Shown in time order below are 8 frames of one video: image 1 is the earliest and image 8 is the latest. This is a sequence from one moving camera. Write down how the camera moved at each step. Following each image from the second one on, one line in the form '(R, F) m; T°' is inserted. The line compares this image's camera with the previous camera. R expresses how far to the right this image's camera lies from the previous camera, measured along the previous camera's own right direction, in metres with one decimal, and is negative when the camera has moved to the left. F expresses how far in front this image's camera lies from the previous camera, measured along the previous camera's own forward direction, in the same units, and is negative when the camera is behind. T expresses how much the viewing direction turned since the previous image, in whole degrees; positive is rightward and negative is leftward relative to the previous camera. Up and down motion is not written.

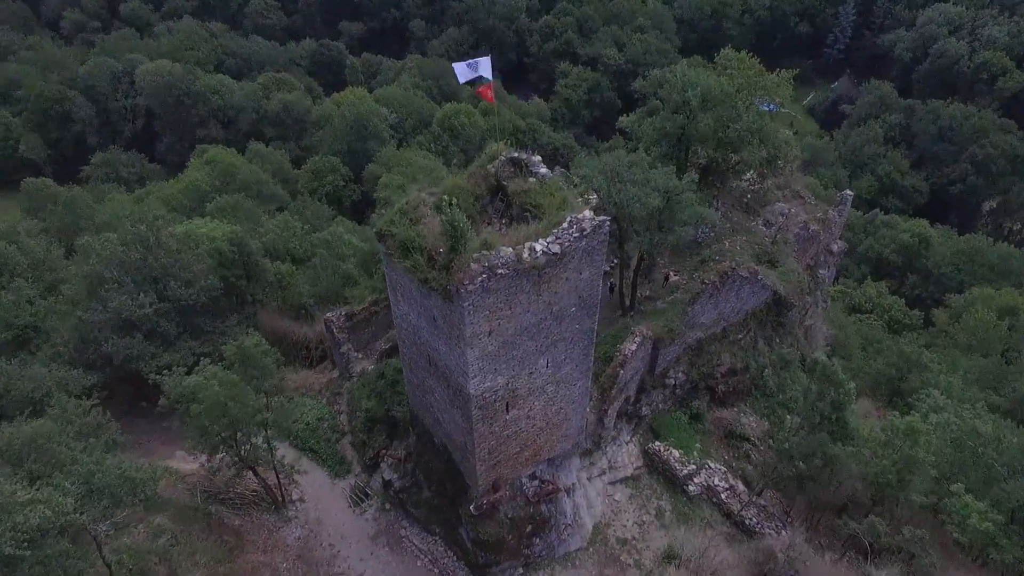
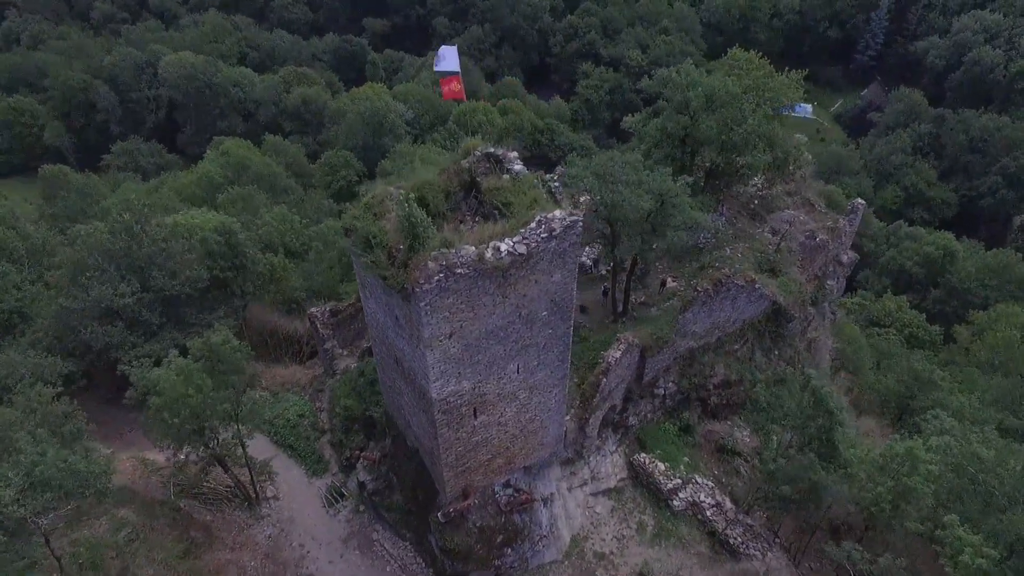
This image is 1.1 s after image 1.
(+1.0, +0.6) m; -2°
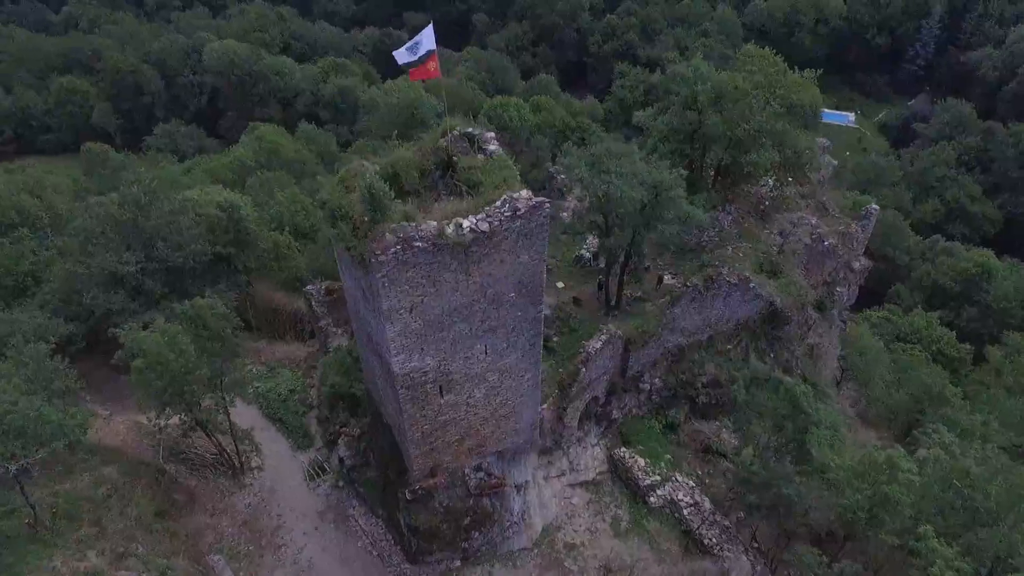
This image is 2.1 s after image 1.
(+1.4, +0.1) m; -3°
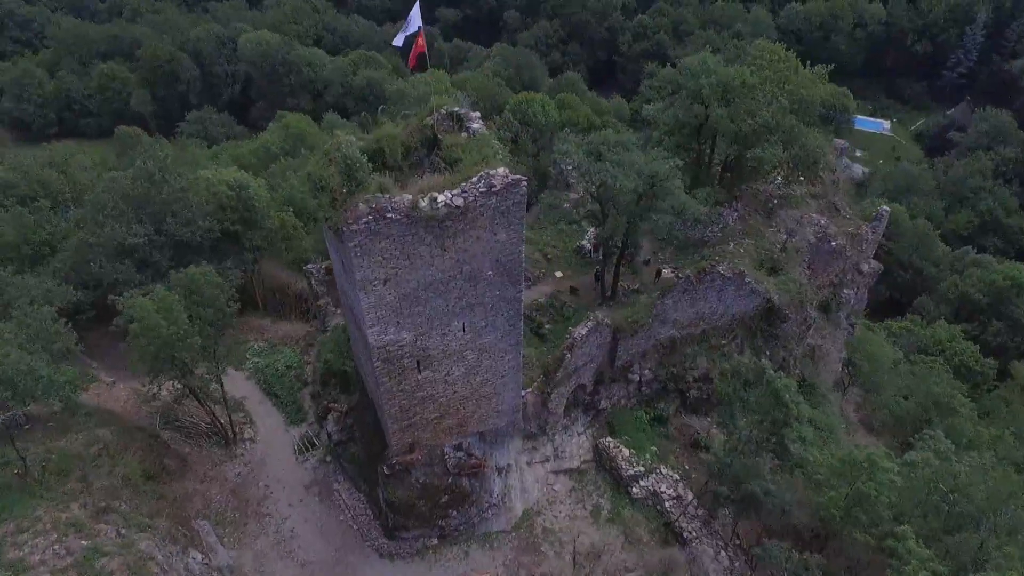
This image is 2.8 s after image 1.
(+1.0, 0.0) m; -2°
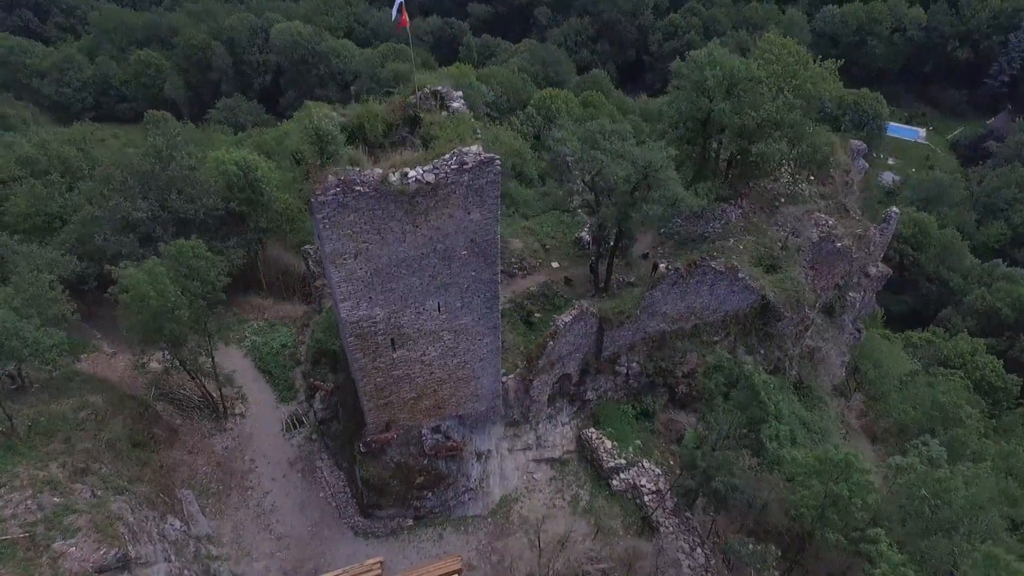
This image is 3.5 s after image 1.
(+1.1, +0.1) m; -2°
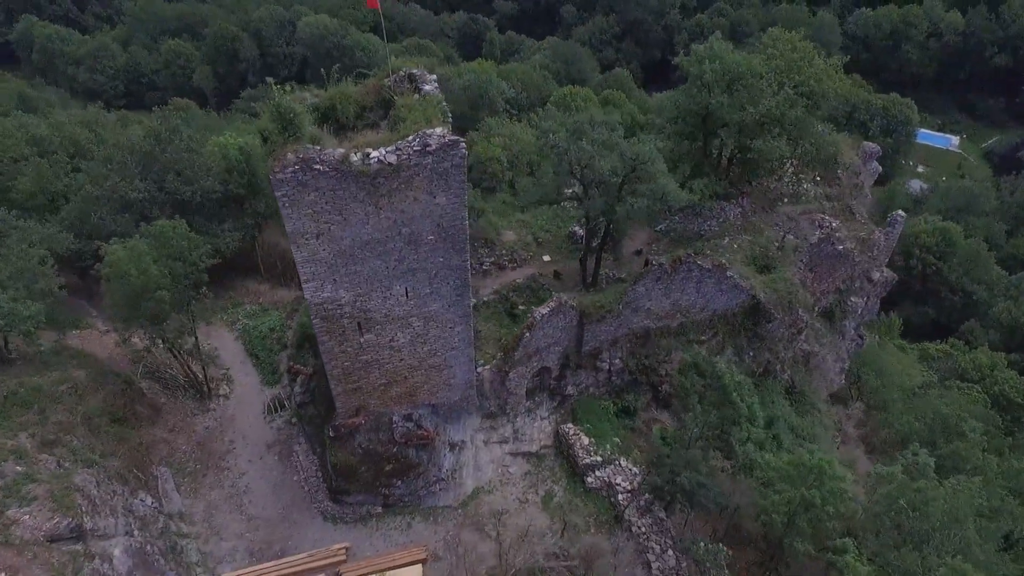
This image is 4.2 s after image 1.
(+1.2, +0.2) m; -2°
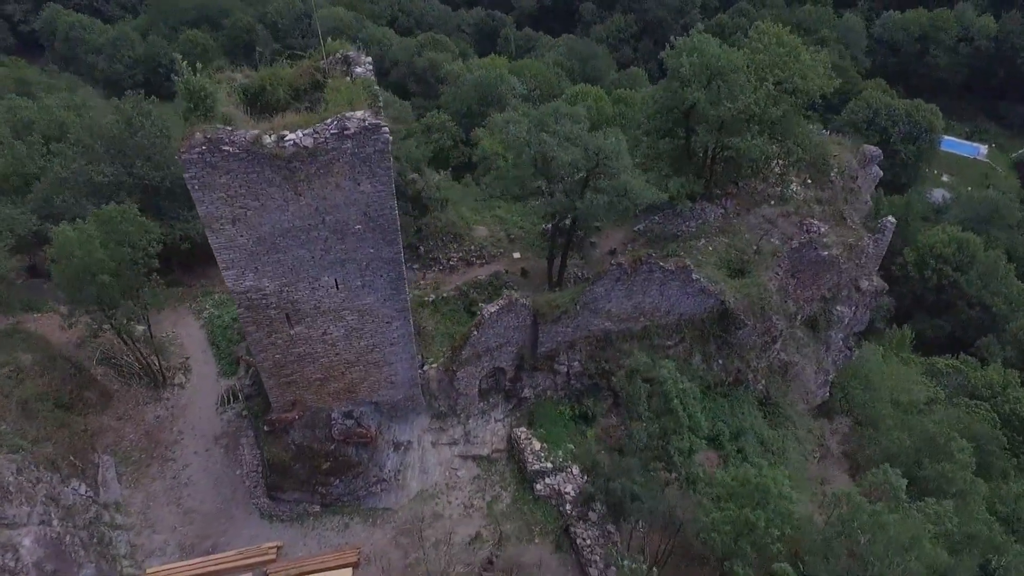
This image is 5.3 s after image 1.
(+1.7, +0.7) m; -2°
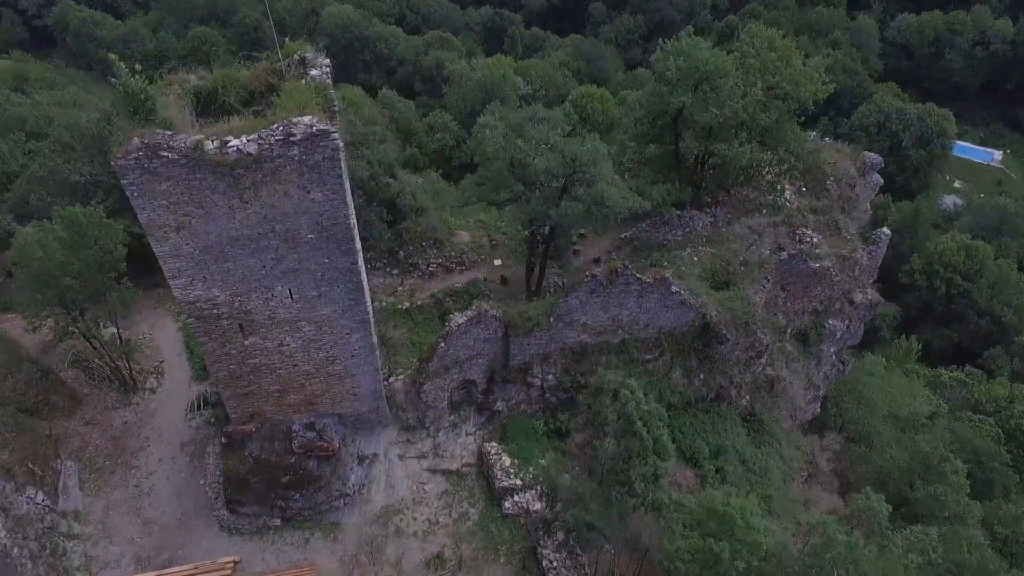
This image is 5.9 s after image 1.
(+1.0, +0.5) m; -1°
